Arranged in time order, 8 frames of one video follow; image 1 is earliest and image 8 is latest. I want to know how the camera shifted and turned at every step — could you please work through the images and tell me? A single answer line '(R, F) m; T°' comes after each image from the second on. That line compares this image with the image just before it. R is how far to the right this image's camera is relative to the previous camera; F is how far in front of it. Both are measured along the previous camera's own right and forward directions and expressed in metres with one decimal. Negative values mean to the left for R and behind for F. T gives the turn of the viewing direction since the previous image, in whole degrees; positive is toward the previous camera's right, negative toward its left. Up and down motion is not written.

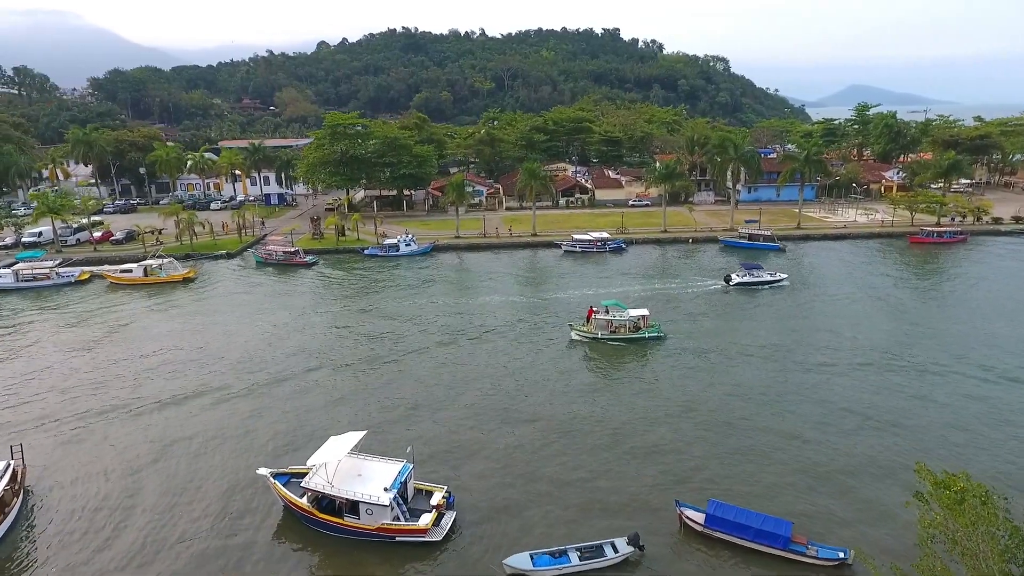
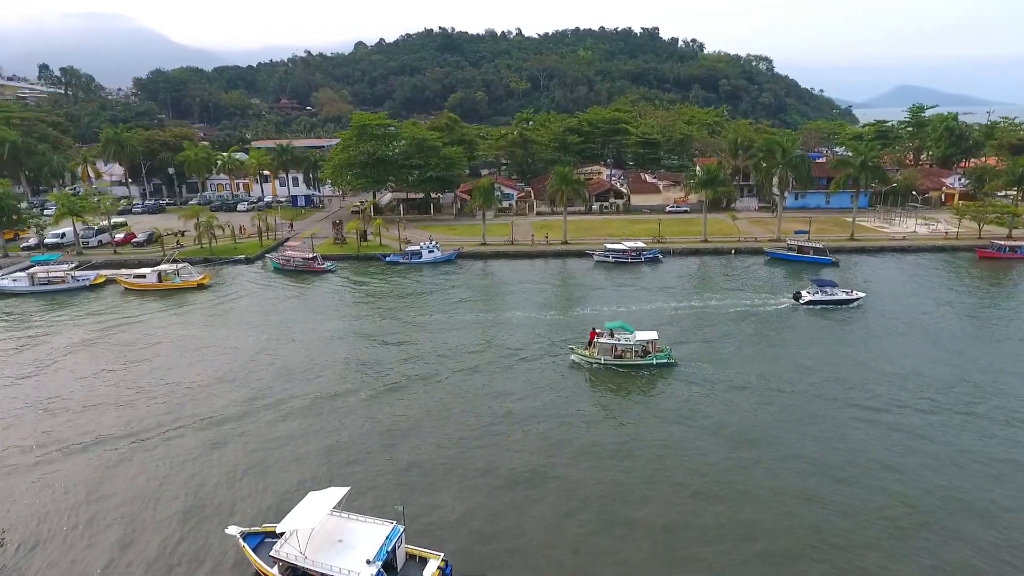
(+0.6, +3.5) m; -3°
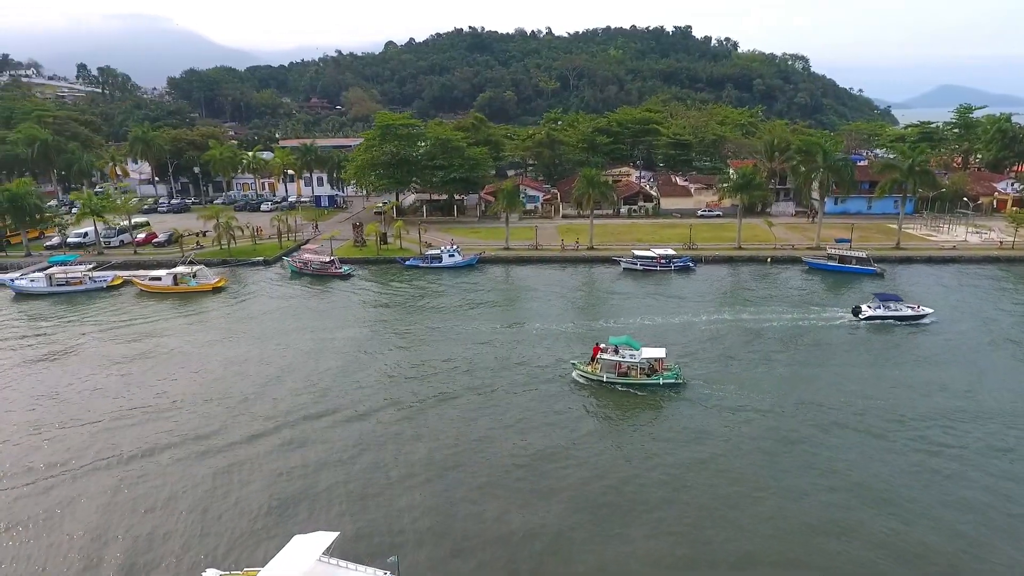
(+0.4, +2.3) m; -2°
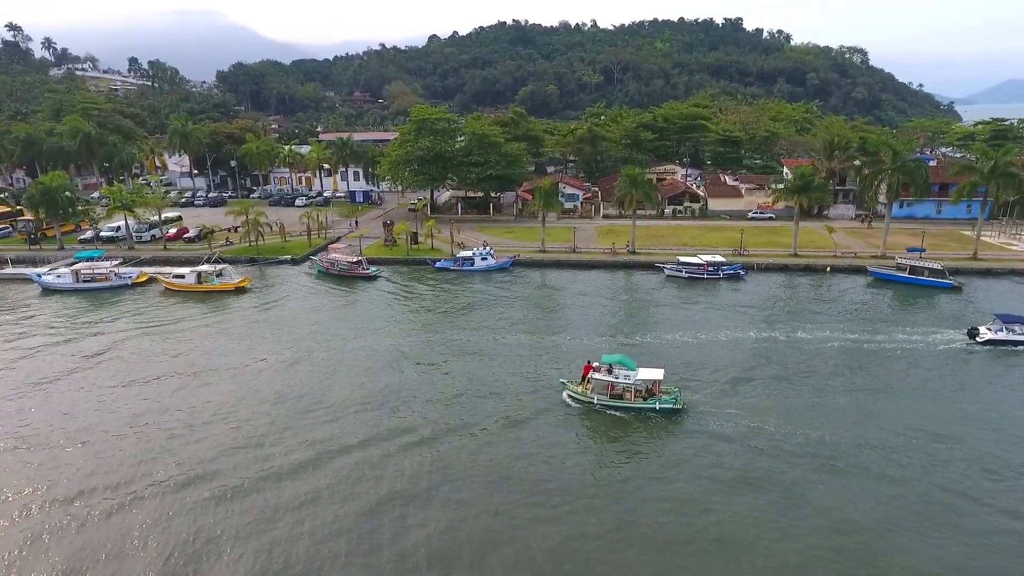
(+0.3, +3.3) m; -4°
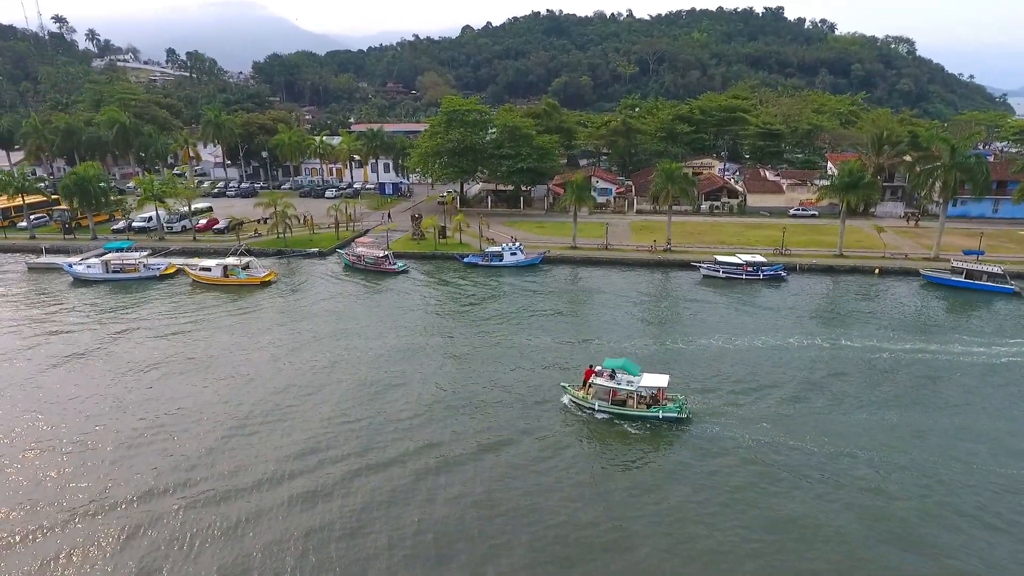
(0.0, +1.6) m; -3°
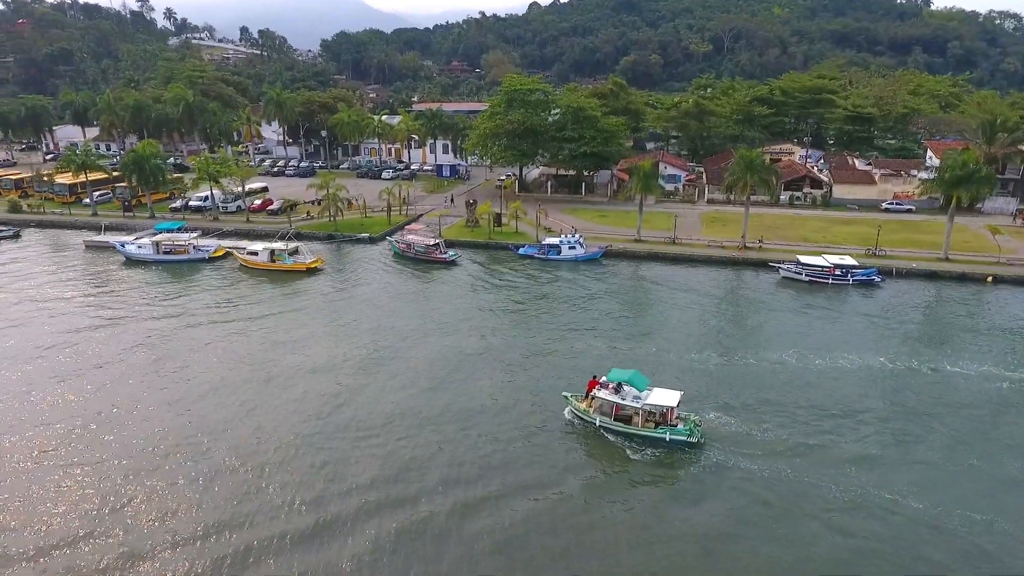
(+0.1, +3.6) m; -5°
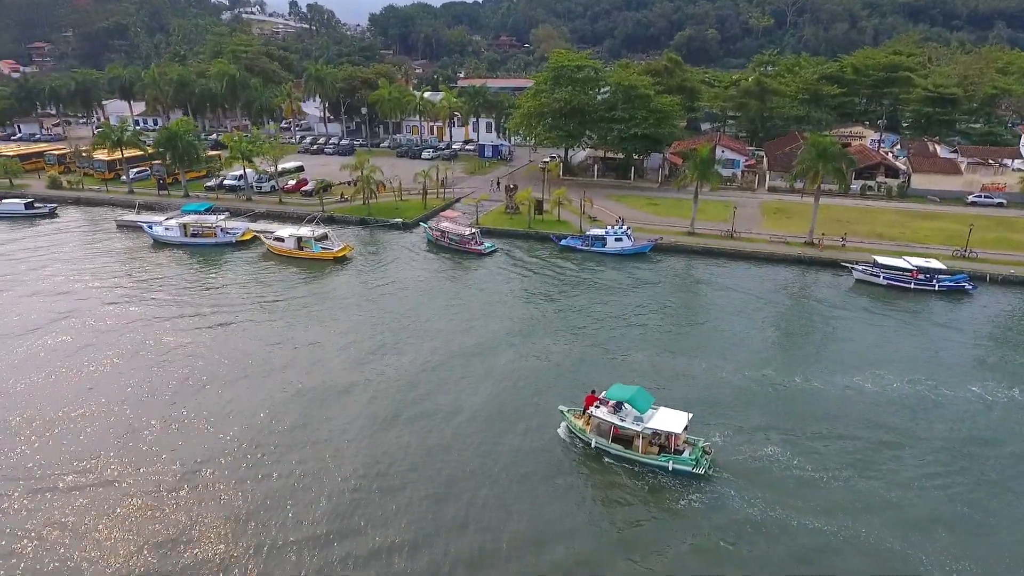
(+0.3, +3.6) m; -4°
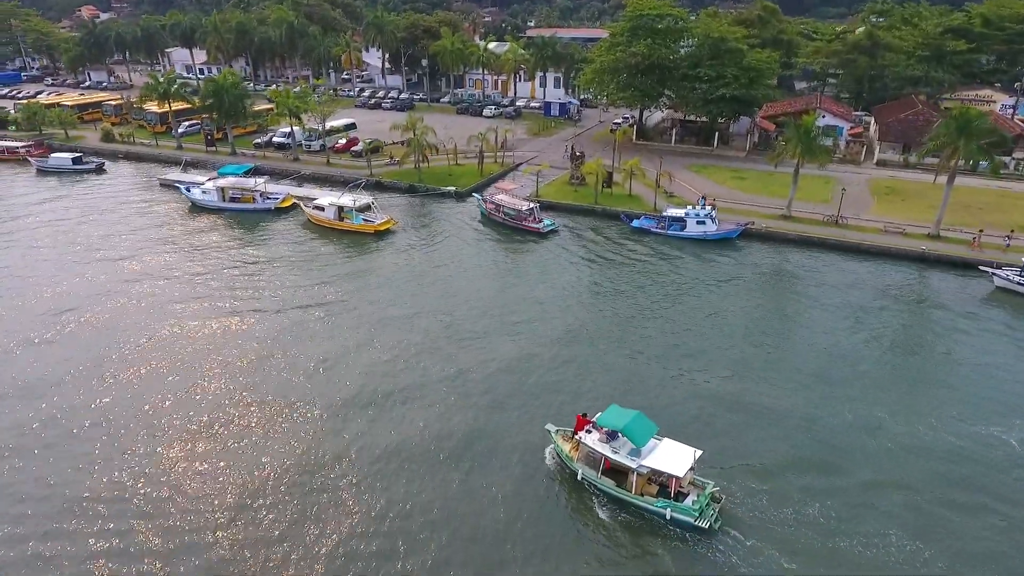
(0.0, +5.4) m; -5°
